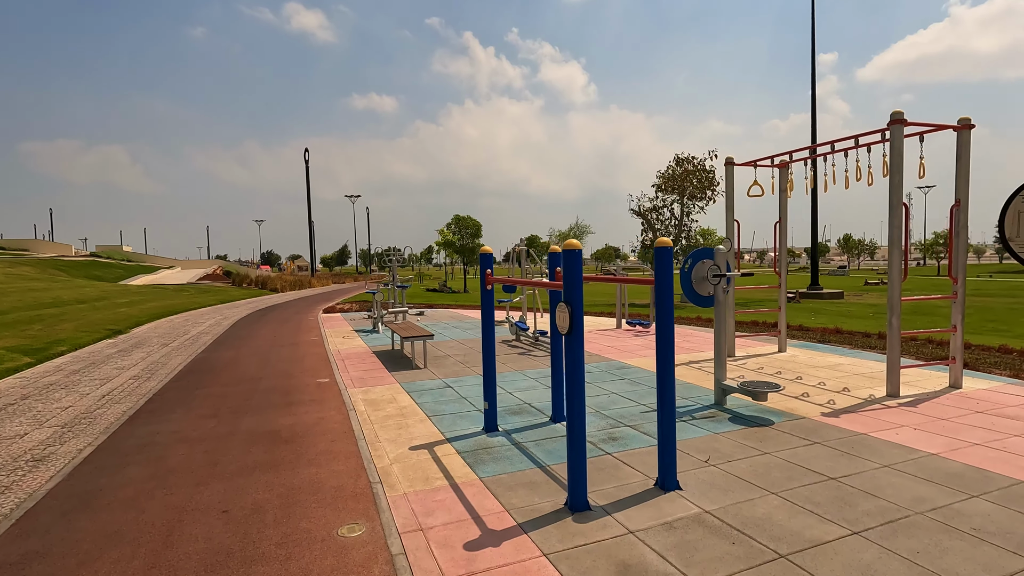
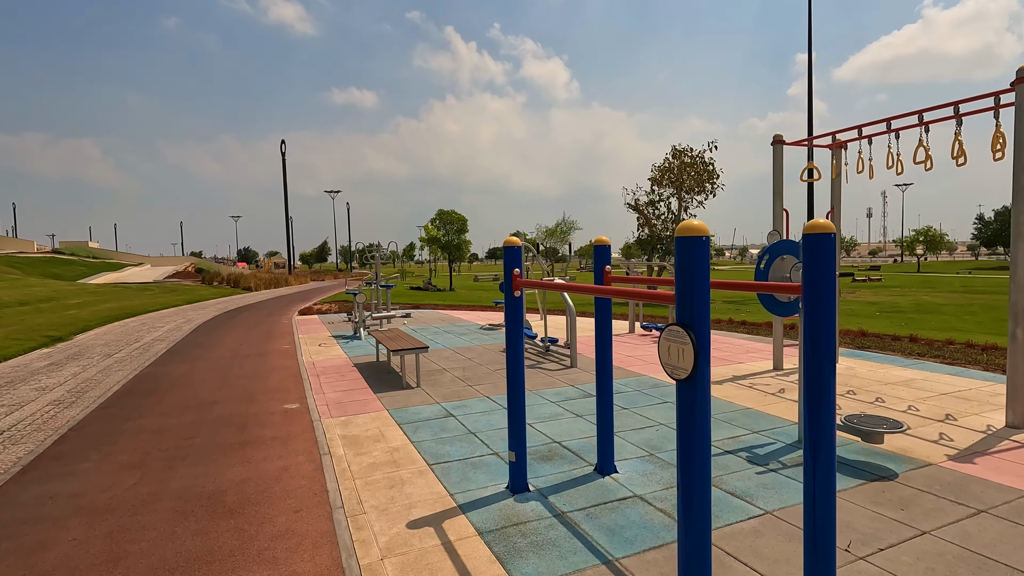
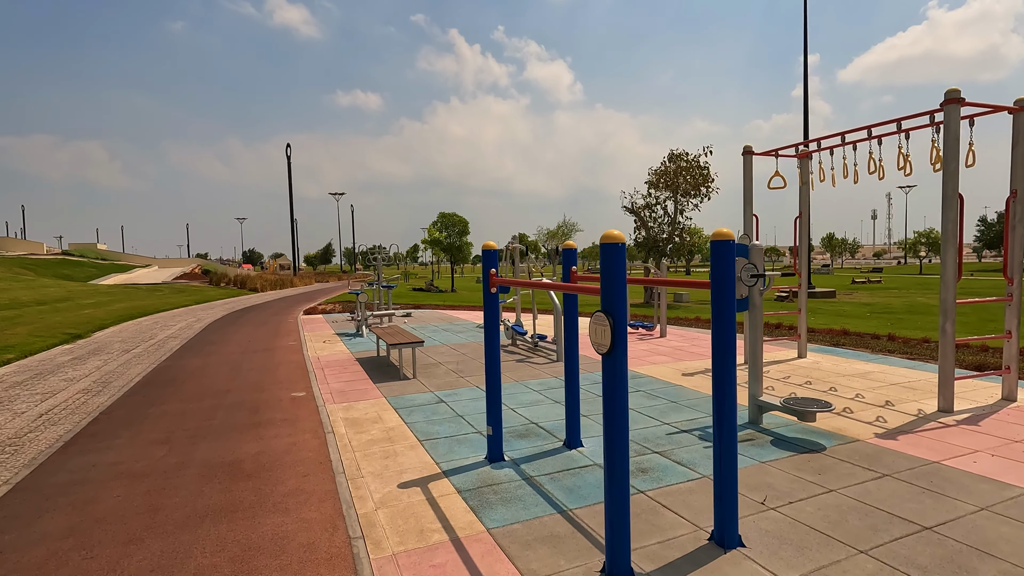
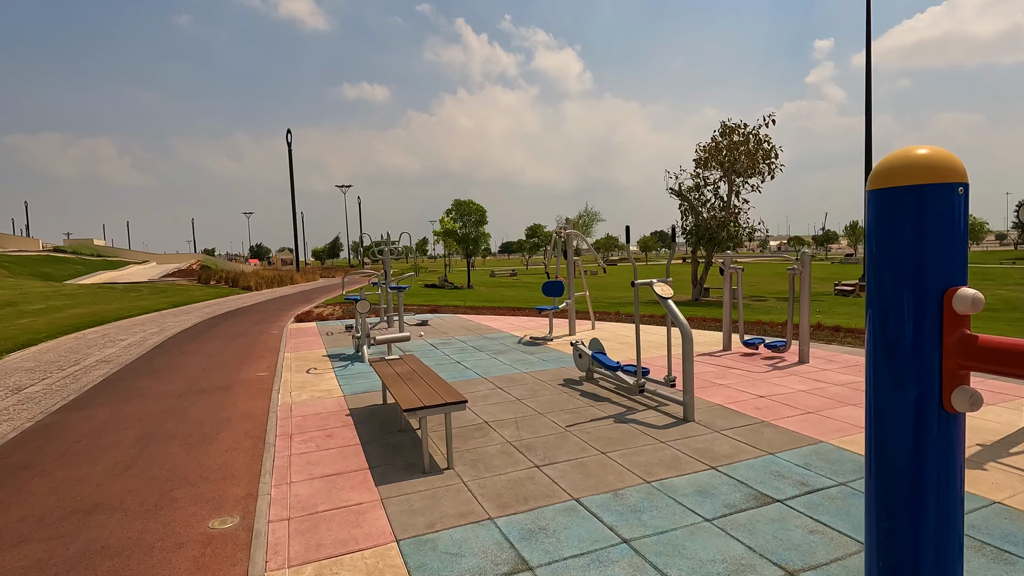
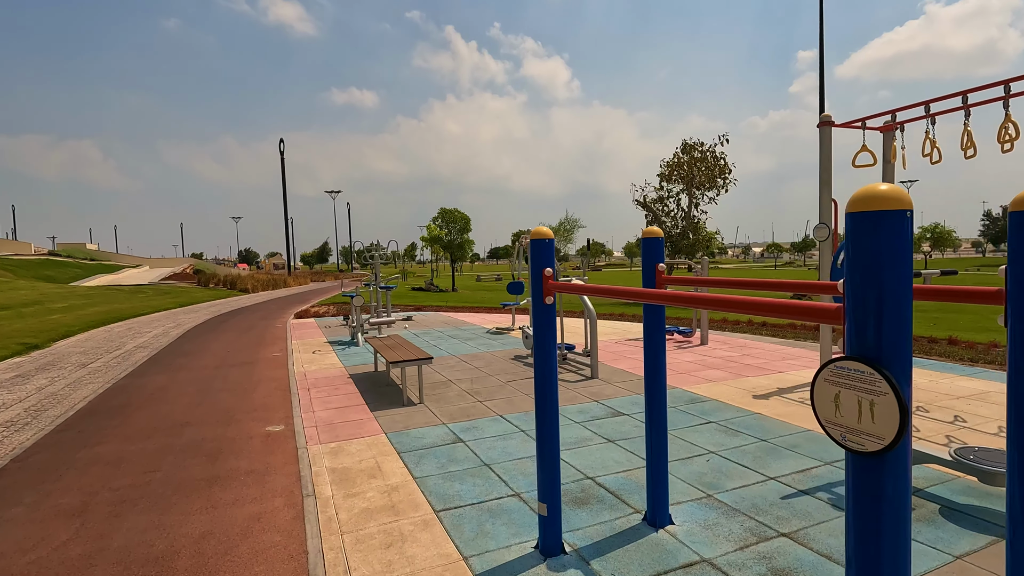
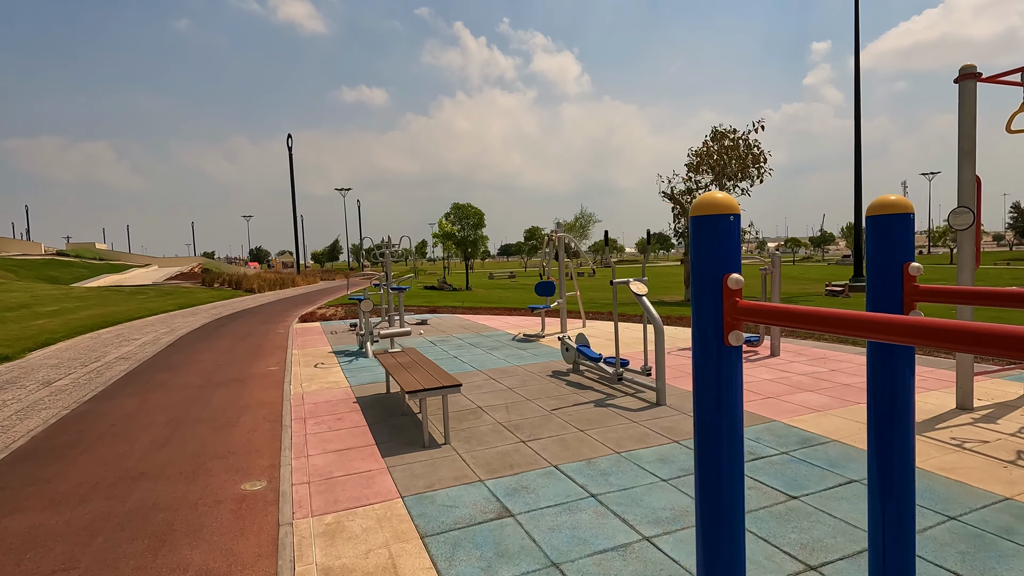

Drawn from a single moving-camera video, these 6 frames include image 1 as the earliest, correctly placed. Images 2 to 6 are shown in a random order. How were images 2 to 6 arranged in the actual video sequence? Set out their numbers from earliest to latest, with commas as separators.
3, 2, 5, 6, 4
